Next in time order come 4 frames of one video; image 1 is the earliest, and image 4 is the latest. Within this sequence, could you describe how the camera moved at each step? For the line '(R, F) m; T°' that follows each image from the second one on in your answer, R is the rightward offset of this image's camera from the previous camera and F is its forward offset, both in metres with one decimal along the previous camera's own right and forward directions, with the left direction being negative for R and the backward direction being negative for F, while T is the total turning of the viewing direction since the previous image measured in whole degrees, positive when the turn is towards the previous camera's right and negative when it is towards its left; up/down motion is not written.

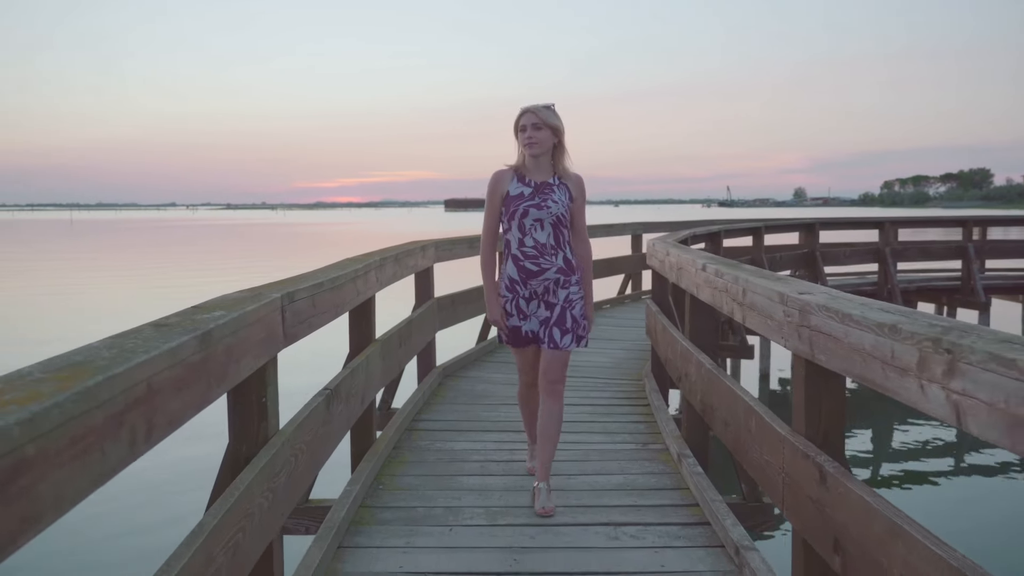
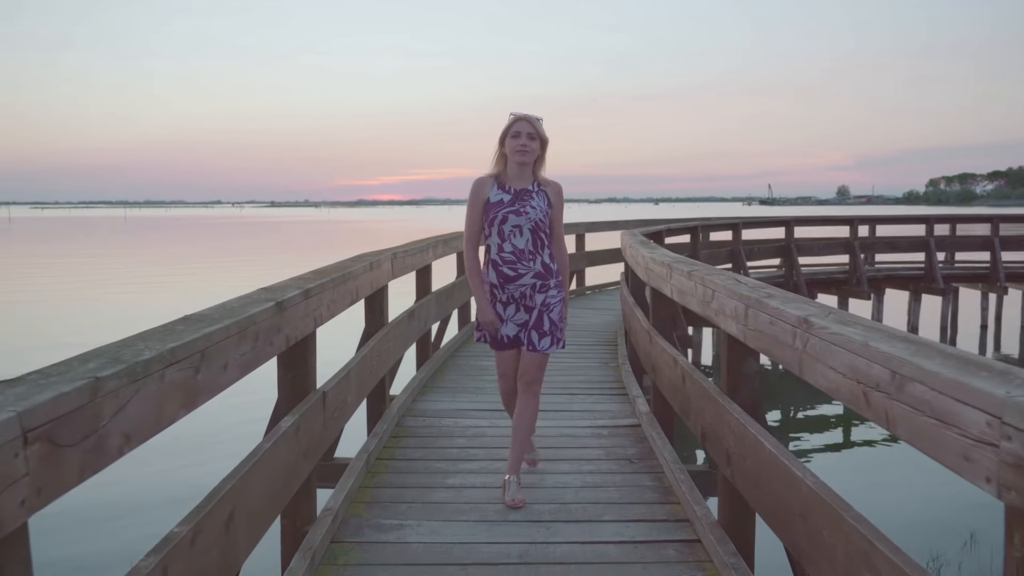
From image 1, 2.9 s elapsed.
(+0.2, -2.0) m; -3°
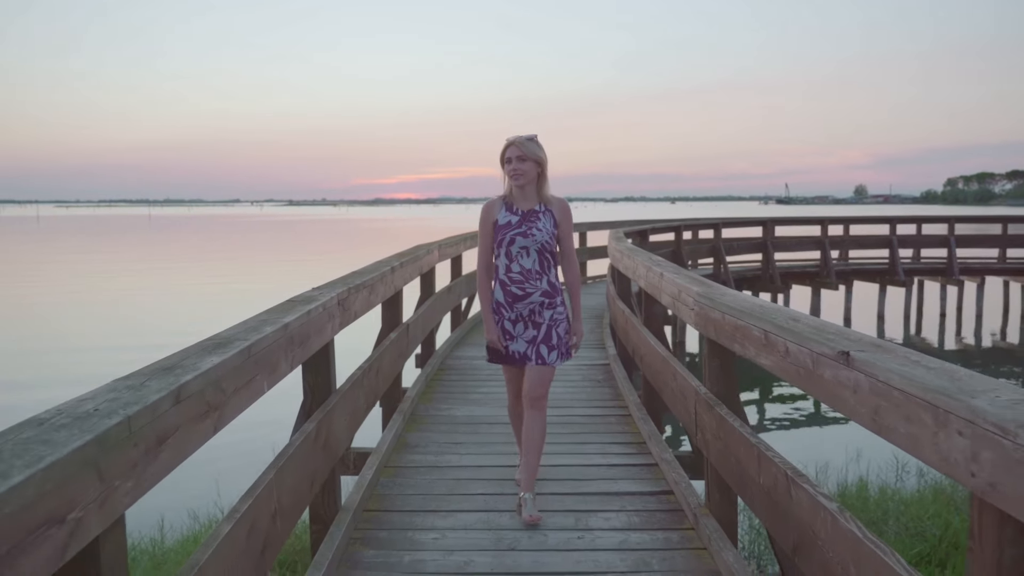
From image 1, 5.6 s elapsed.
(+0.1, -1.8) m; -1°
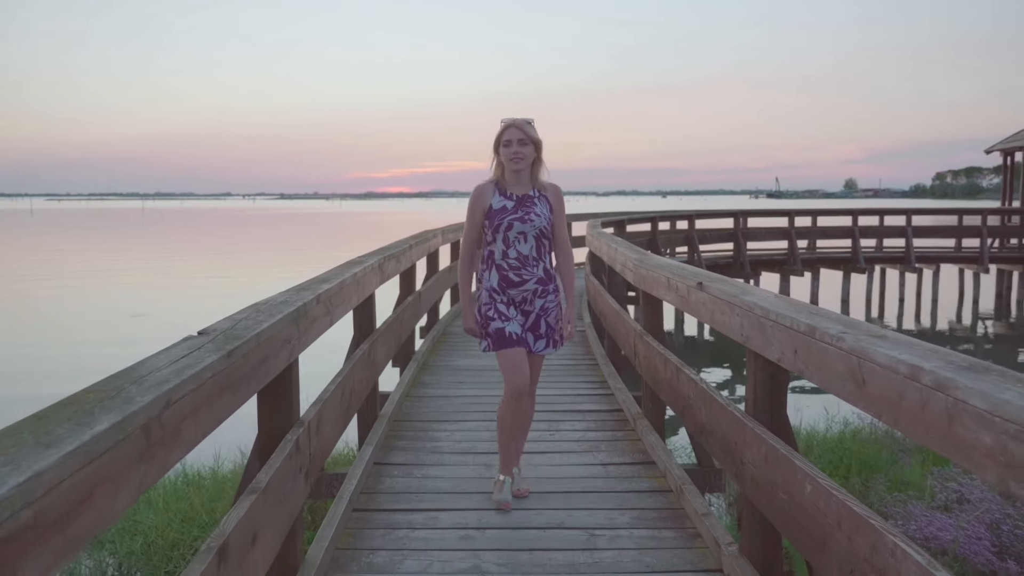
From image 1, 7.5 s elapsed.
(0.0, -1.1) m; +1°
